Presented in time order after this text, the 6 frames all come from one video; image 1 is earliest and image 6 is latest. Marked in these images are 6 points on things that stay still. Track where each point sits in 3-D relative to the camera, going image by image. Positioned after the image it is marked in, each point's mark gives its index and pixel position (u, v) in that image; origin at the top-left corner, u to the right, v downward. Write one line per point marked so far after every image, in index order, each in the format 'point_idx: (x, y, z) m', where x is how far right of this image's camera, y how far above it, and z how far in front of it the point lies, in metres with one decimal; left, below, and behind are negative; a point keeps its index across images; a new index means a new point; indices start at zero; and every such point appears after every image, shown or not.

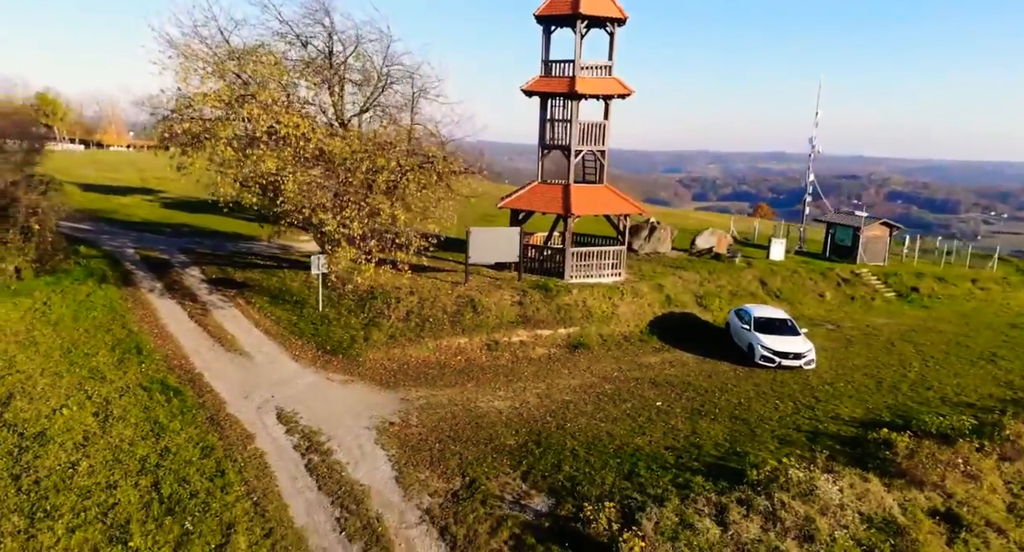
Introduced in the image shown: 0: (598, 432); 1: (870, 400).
0: (+2.0, -3.6, +16.9) m
1: (+9.5, -3.4, +19.4) m
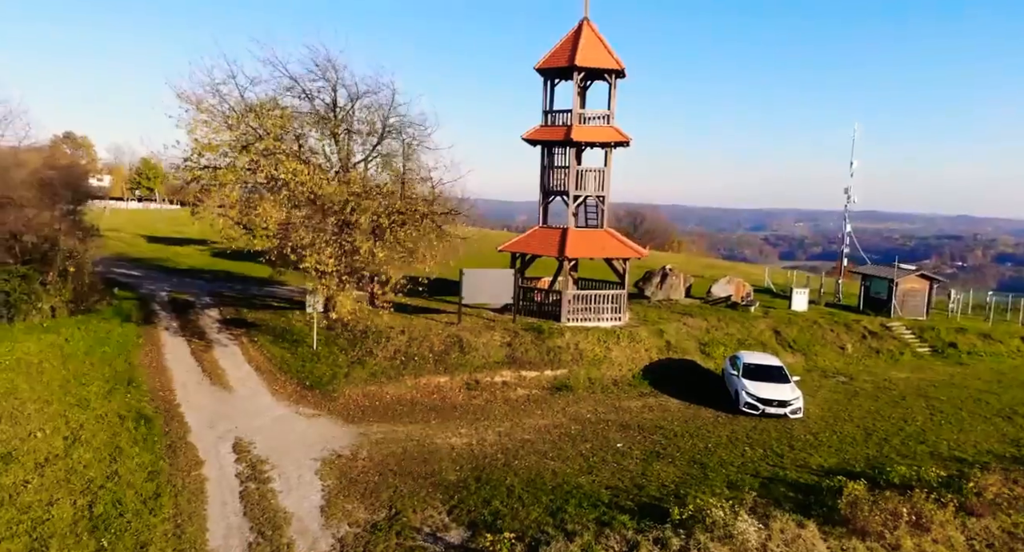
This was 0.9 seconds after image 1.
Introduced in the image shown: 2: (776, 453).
0: (+0.7, -4.4, +16.5) m
1: (+8.4, -4.4, +18.2) m
2: (+6.5, -4.4, +18.0) m
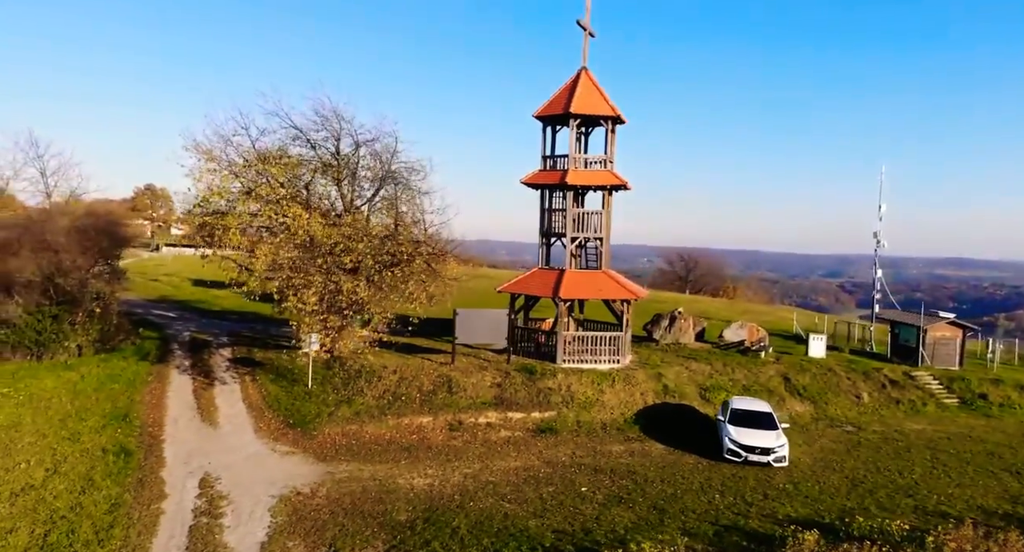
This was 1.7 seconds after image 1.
0: (-0.4, -5.3, +16.2) m
1: (+7.5, -5.4, +17.4) m
2: (+5.5, -5.4, +17.2) m
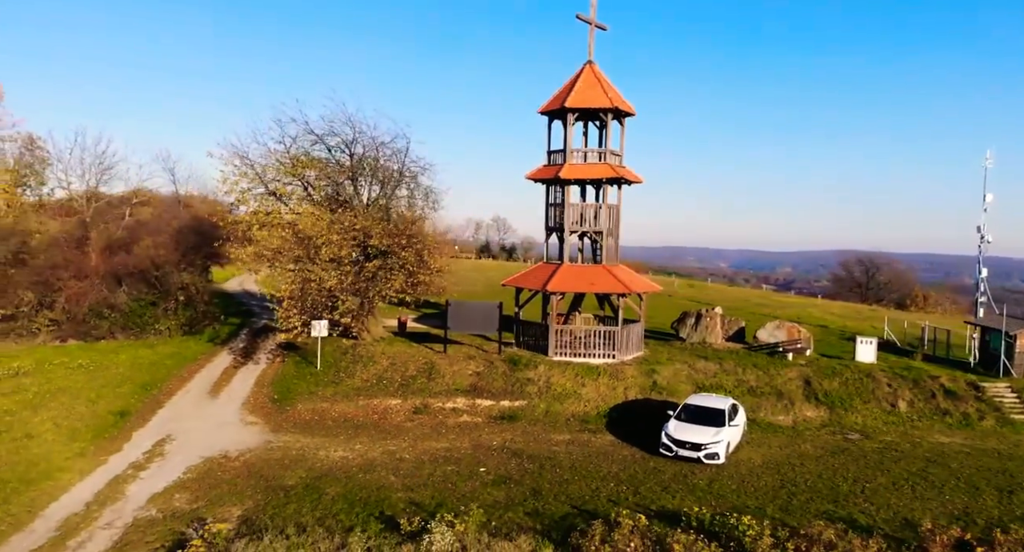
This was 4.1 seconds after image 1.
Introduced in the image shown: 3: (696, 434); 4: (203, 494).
0: (-3.2, -4.8, +16.9) m
1: (+4.7, -5.1, +16.3) m
2: (+2.7, -5.0, +16.6) m
3: (+5.0, -4.3, +19.5) m
4: (-7.0, -4.9, +16.4) m
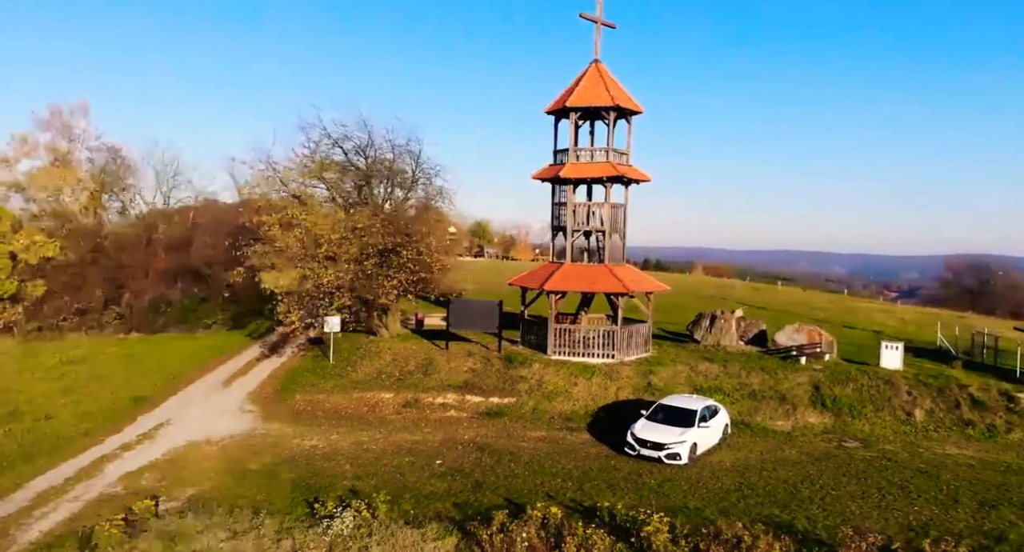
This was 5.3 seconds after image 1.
0: (-4.4, -4.7, +17.6) m
1: (+3.3, -5.0, +16.1) m
2: (+1.4, -4.9, +16.6) m
3: (+4.0, -4.2, +19.2) m
4: (-8.3, -4.8, +17.6) m
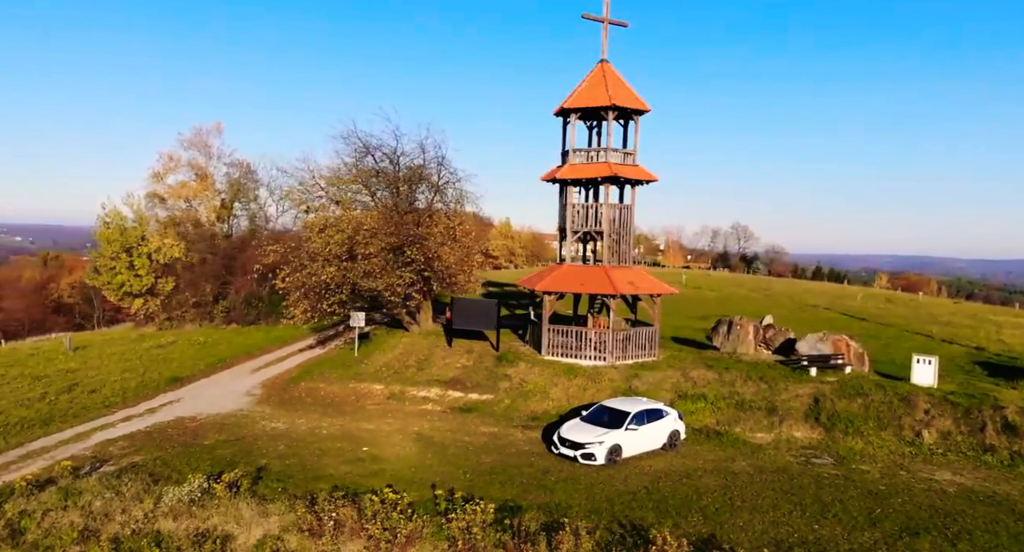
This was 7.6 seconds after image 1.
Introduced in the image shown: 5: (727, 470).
0: (-6.6, -4.6, +19.5) m
1: (+0.6, -5.0, +16.3) m
2: (-1.1, -4.9, +17.3) m
3: (+2.0, -4.2, +19.3) m
4: (-10.4, -4.7, +20.2) m
5: (+6.0, -5.3, +19.7) m
